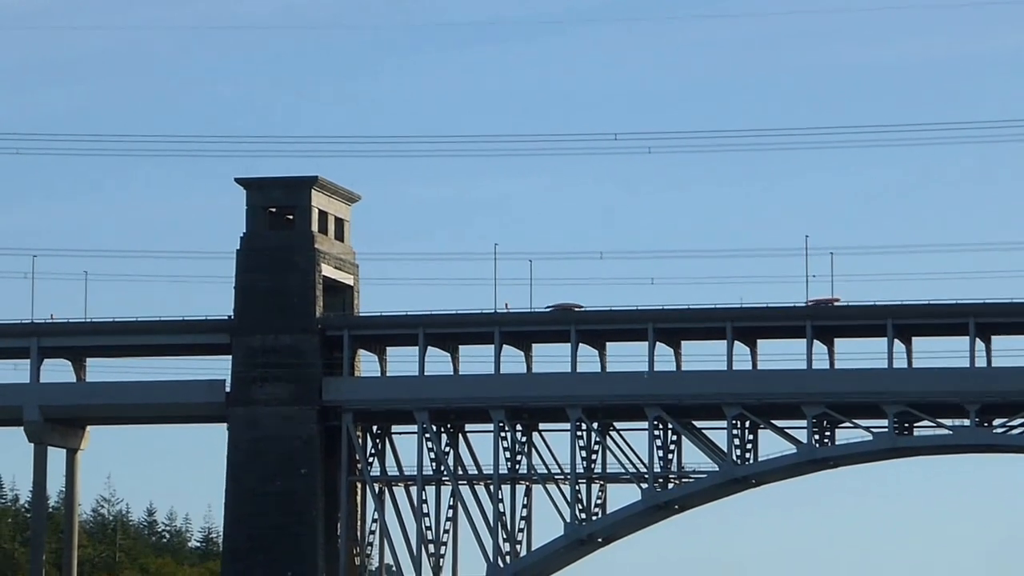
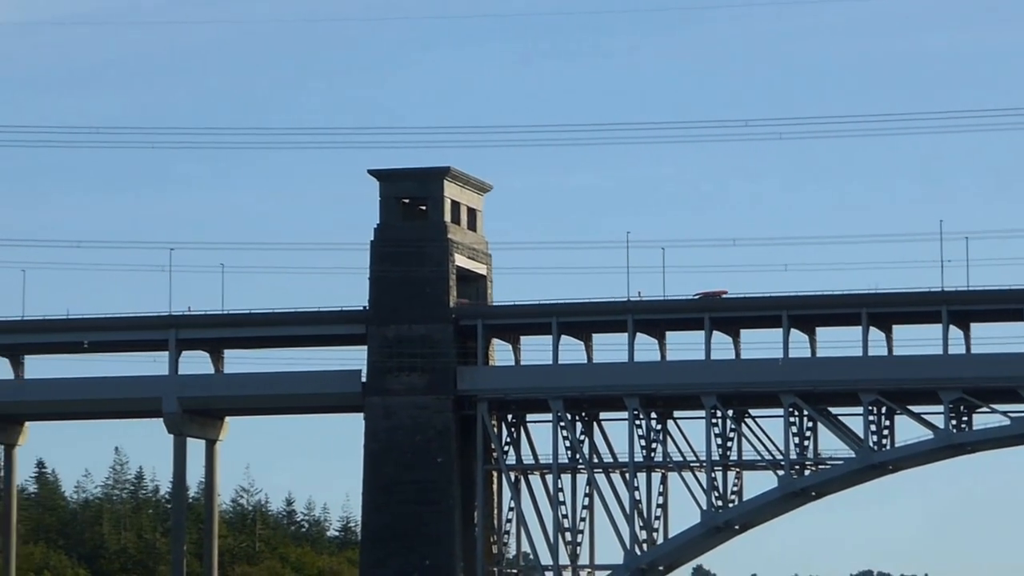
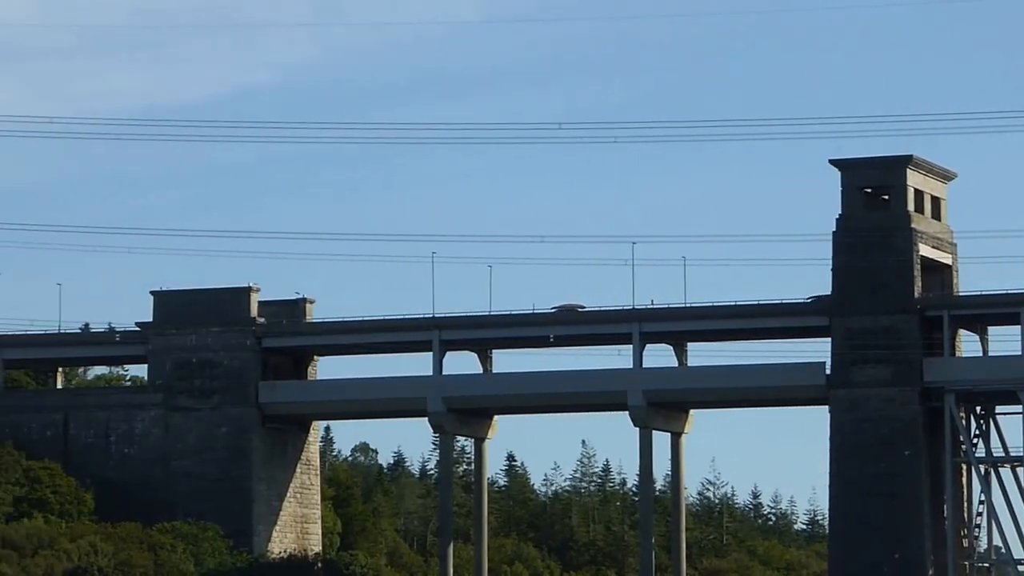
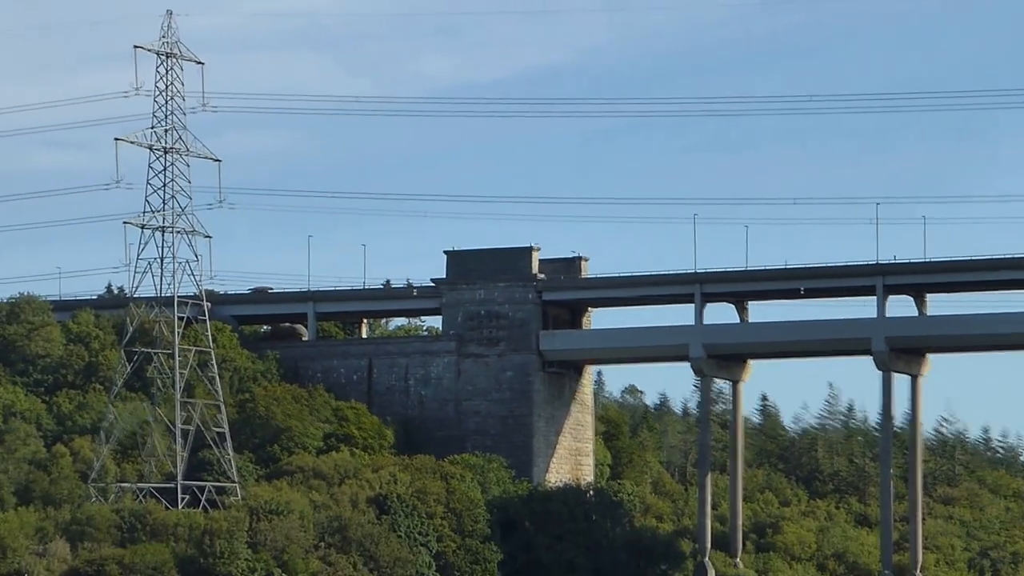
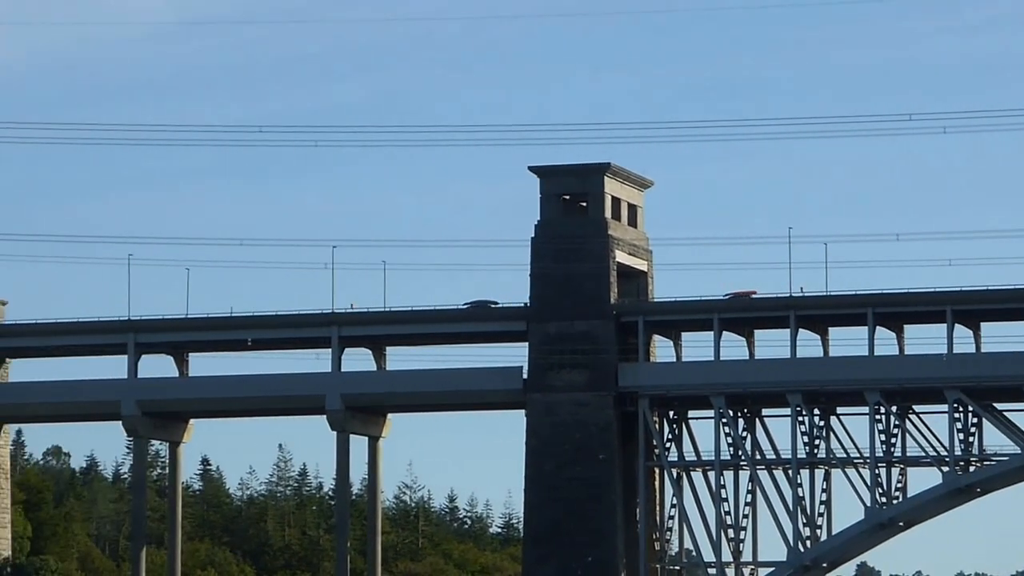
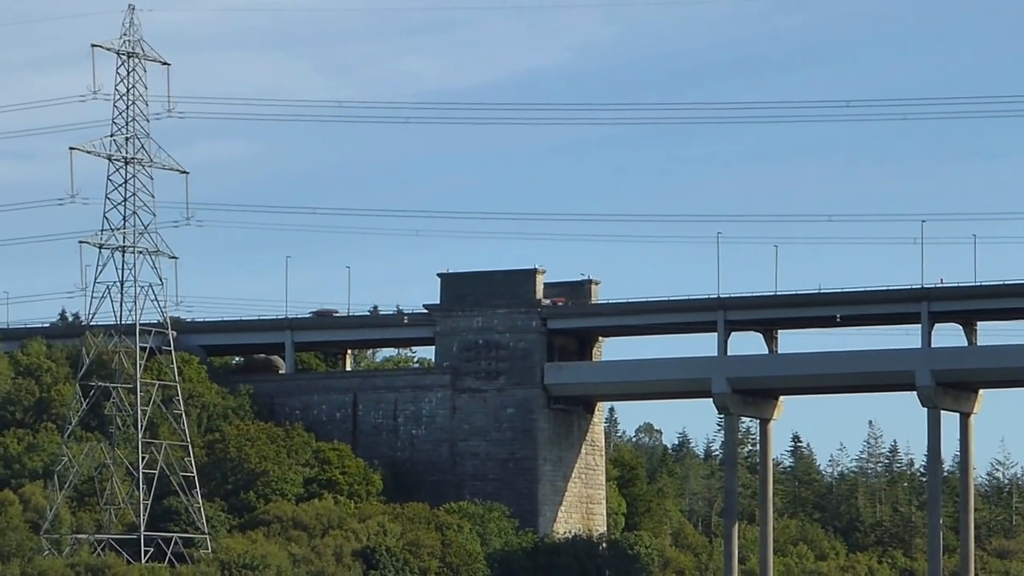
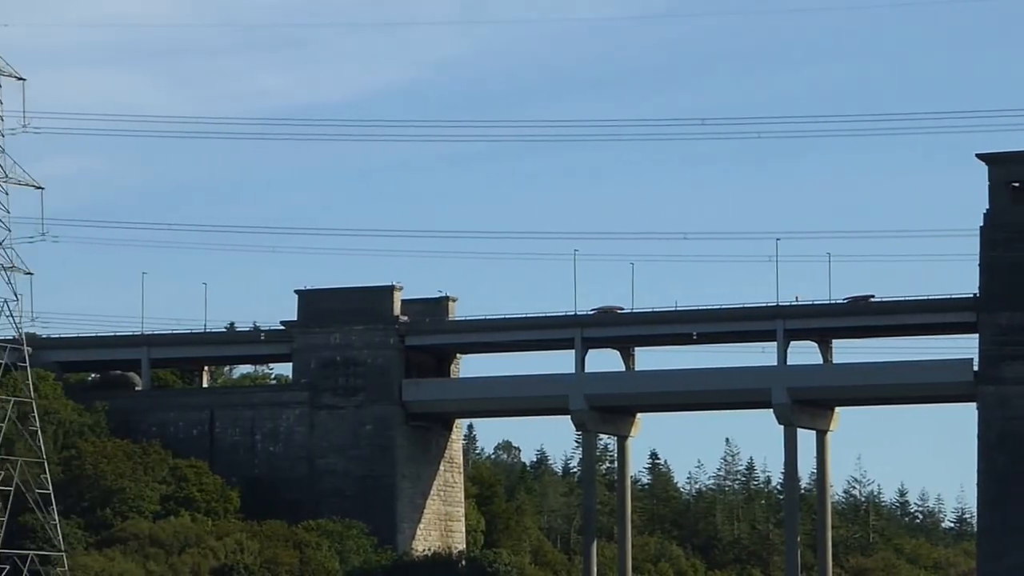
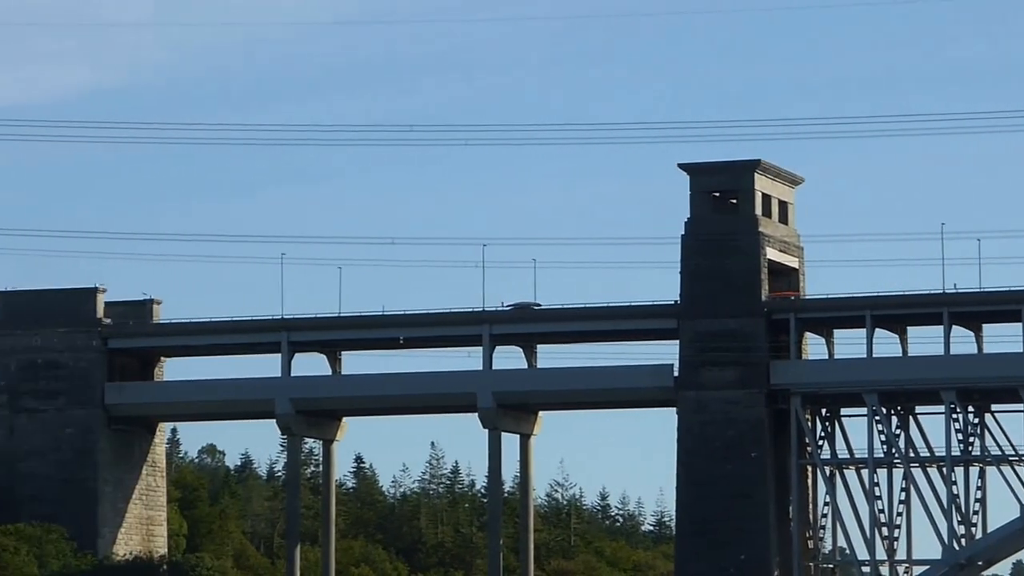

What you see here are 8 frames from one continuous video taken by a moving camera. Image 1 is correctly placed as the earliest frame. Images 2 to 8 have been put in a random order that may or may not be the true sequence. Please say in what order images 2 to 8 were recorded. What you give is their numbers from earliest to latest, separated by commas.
2, 5, 8, 3, 7, 6, 4
